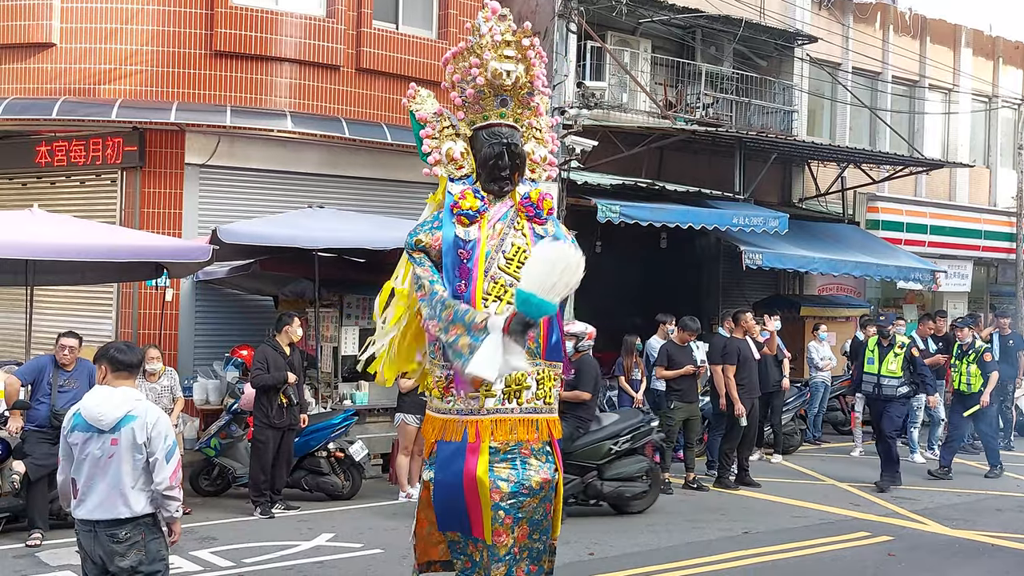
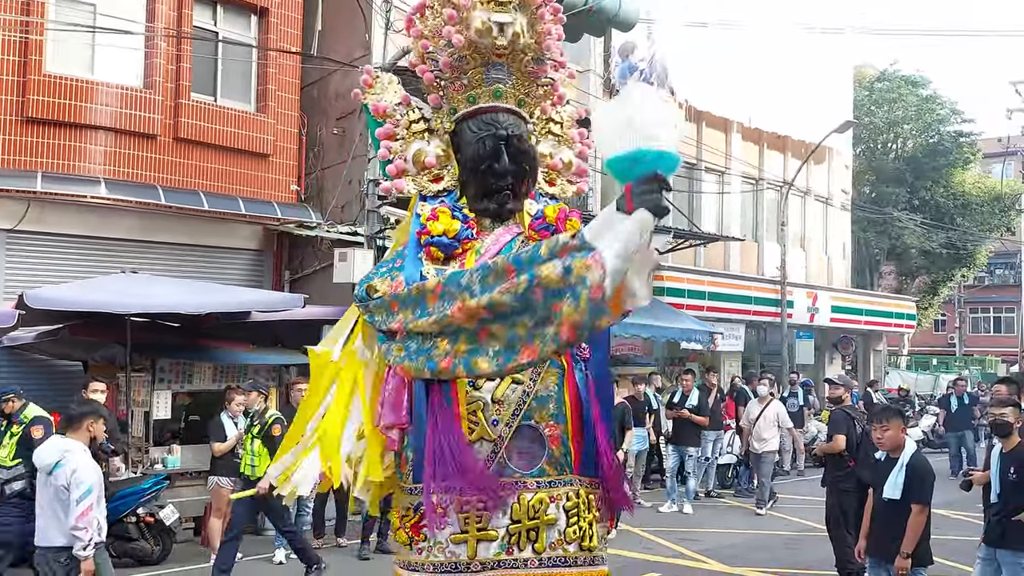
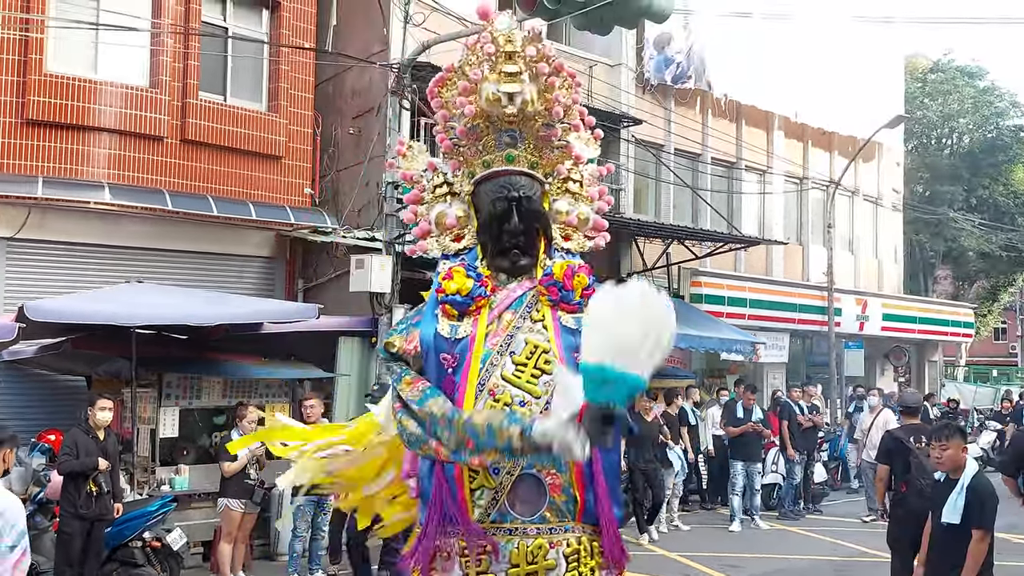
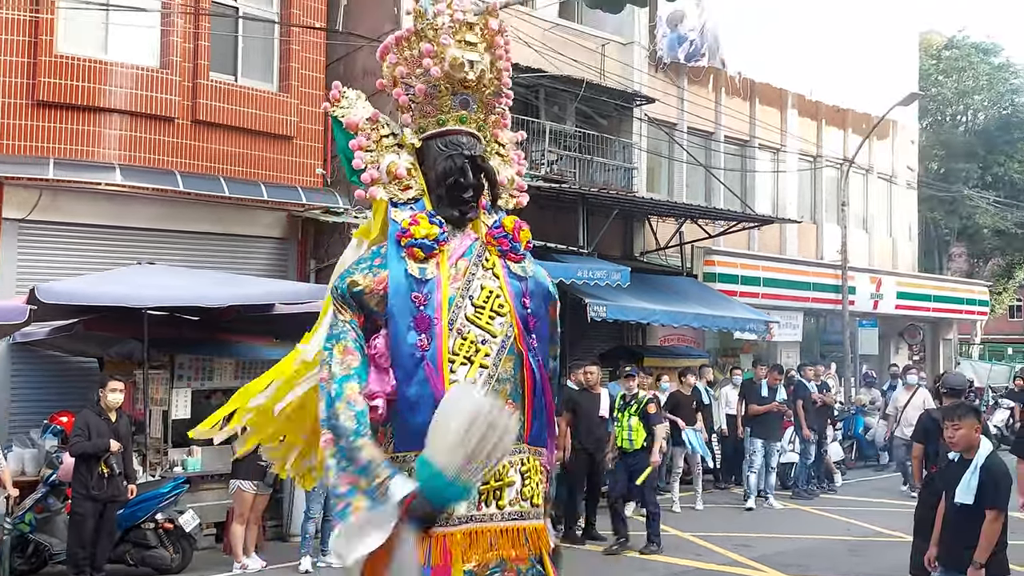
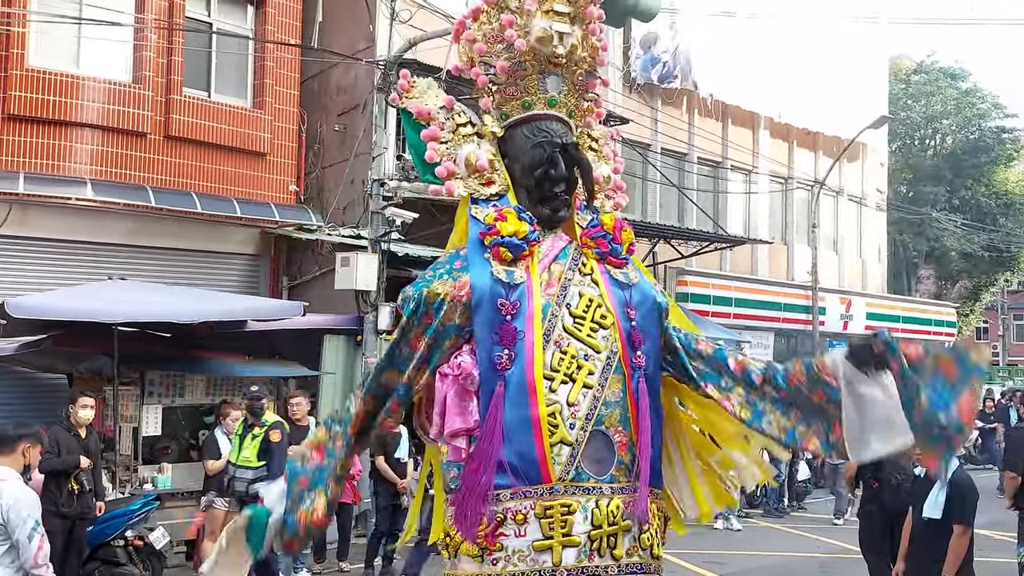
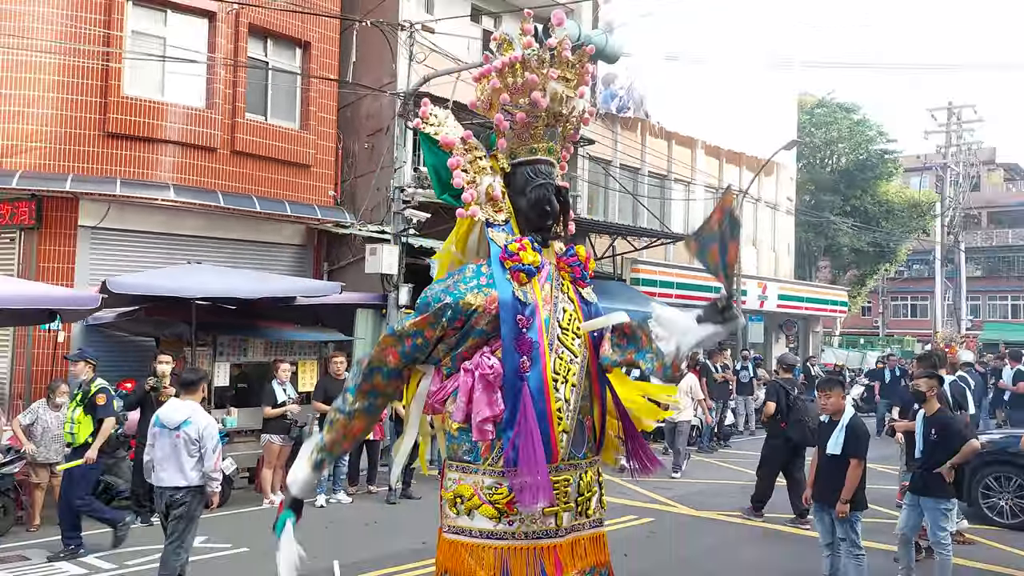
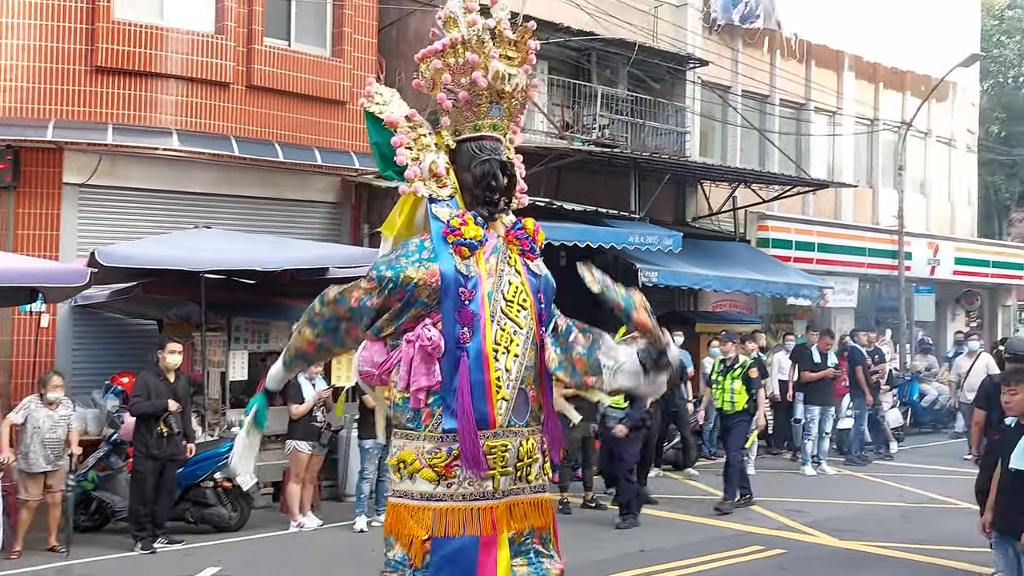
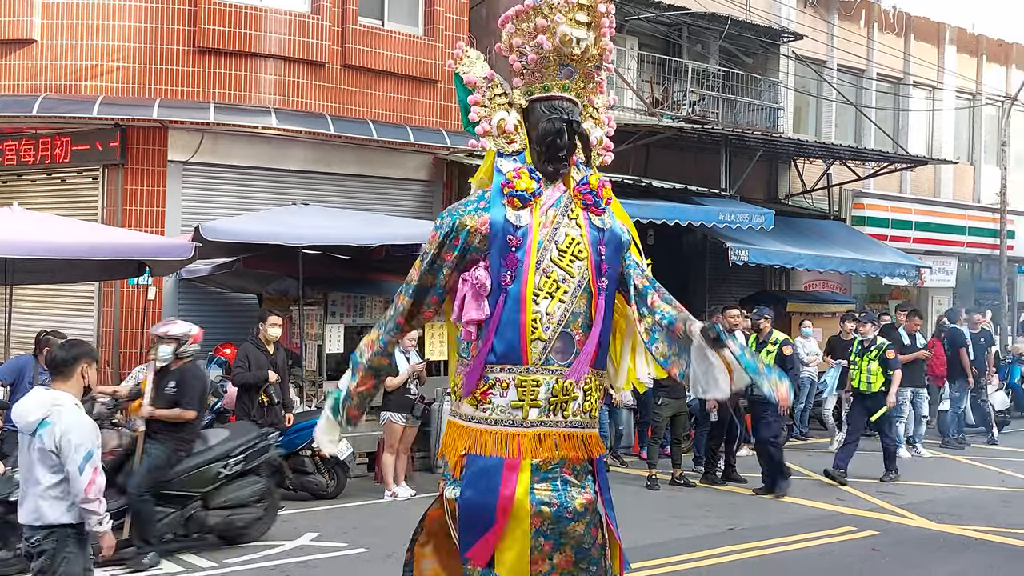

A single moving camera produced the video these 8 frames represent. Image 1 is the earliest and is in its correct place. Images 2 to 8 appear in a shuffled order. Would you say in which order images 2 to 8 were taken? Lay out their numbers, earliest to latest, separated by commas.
8, 7, 4, 3, 5, 2, 6
